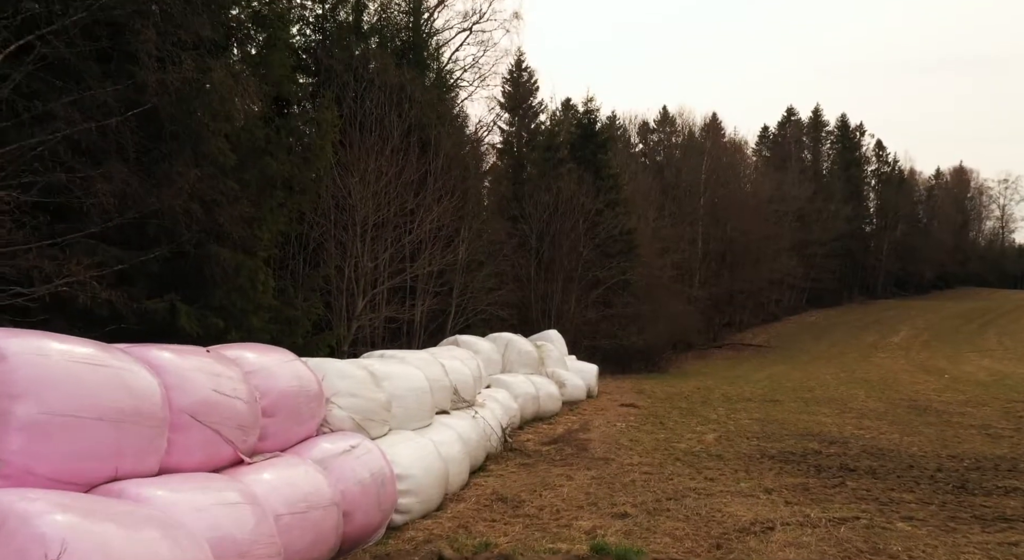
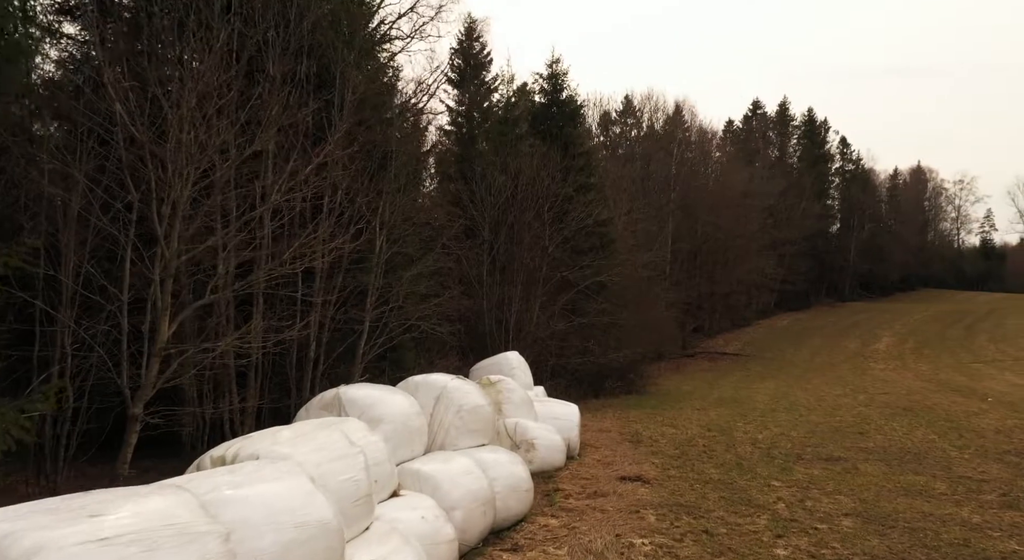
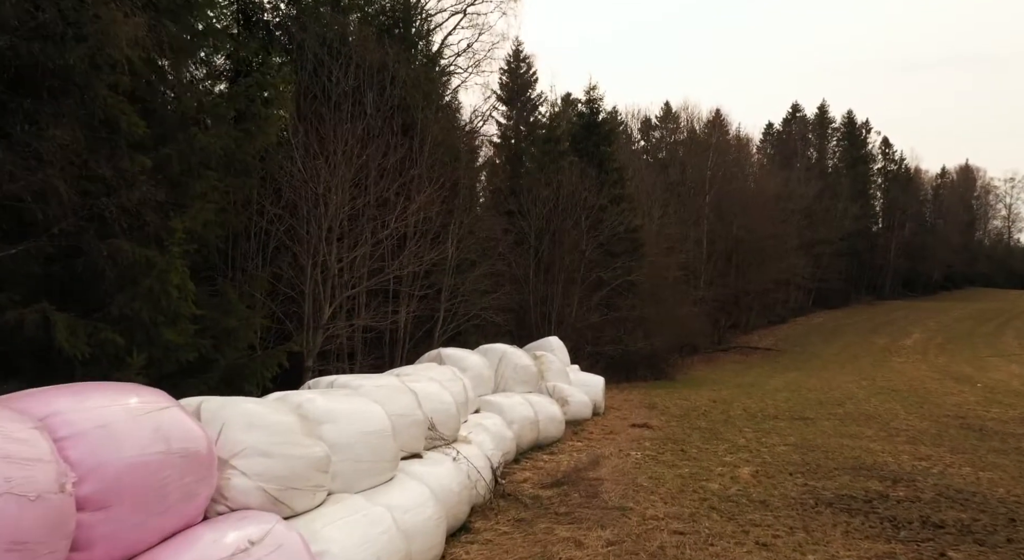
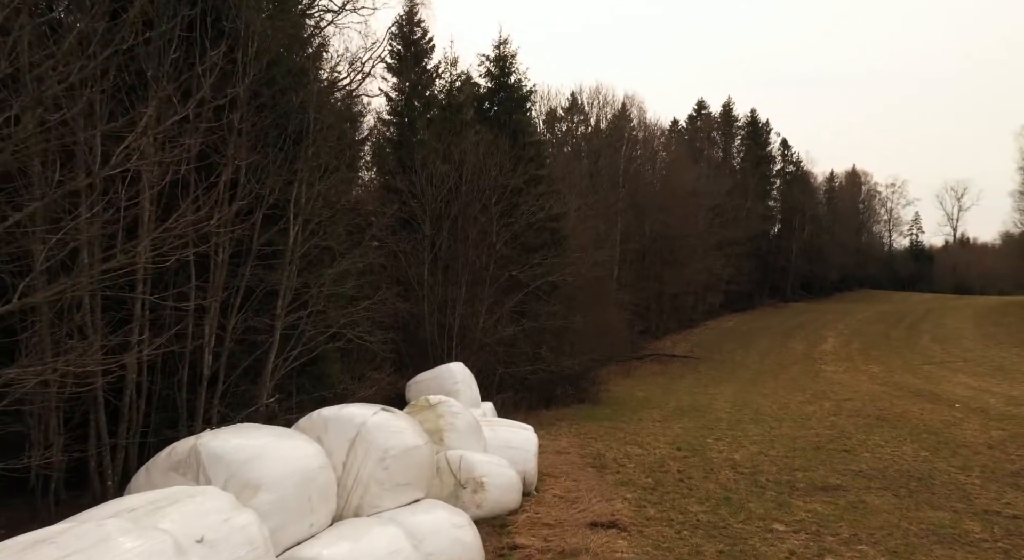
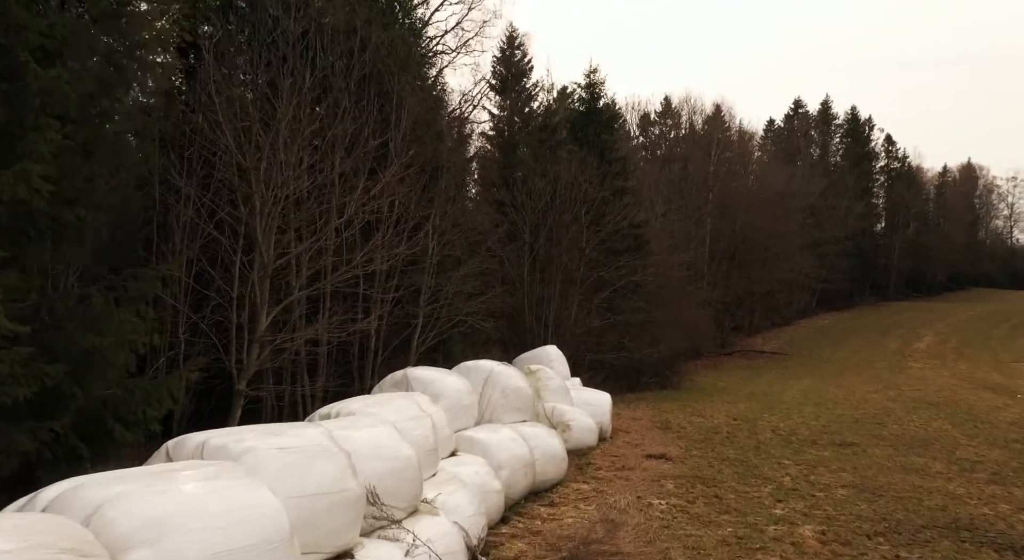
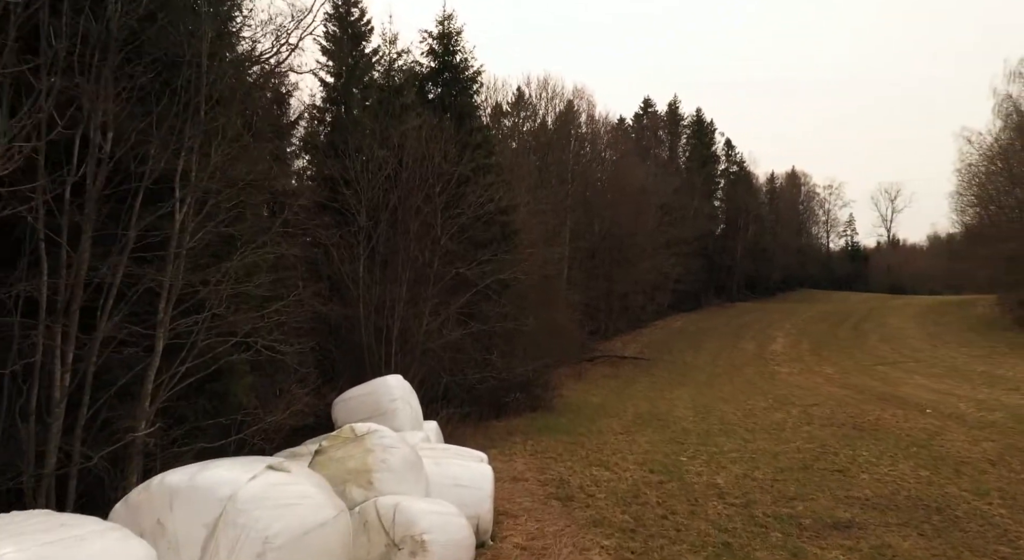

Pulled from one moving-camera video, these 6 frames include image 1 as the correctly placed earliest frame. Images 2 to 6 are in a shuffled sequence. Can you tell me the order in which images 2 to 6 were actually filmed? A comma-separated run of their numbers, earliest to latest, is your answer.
3, 5, 2, 4, 6
